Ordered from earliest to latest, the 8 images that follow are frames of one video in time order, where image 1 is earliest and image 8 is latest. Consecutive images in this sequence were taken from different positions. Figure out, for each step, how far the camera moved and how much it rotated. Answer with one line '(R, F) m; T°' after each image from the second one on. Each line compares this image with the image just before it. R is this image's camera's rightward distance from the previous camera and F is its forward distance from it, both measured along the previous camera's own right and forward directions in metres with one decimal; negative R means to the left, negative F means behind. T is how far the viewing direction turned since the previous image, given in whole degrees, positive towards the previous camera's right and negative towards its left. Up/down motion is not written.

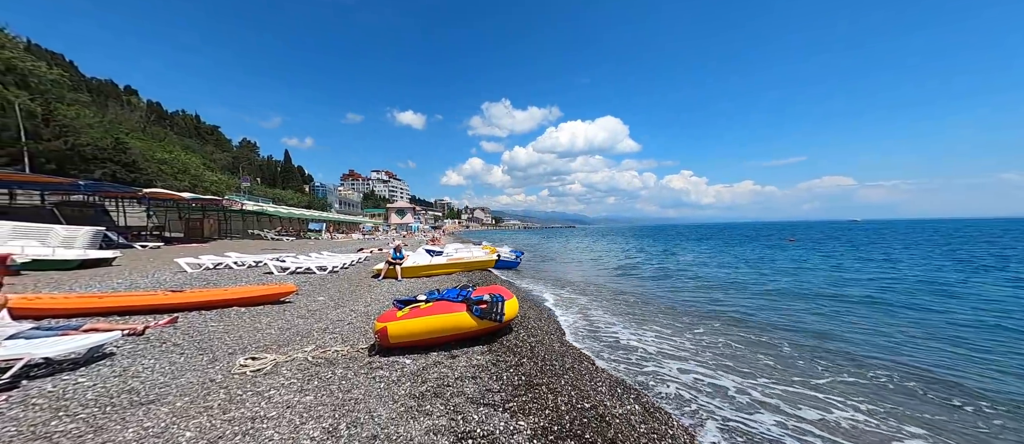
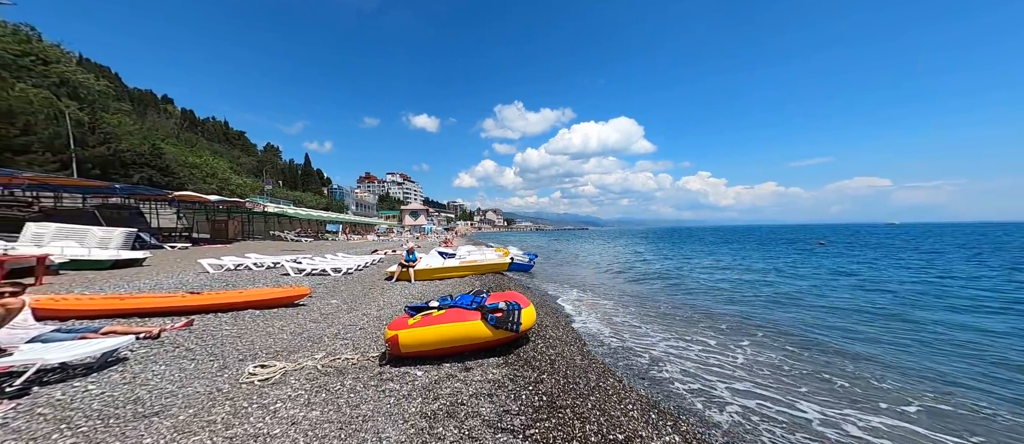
(-0.1, +0.3) m; -3°
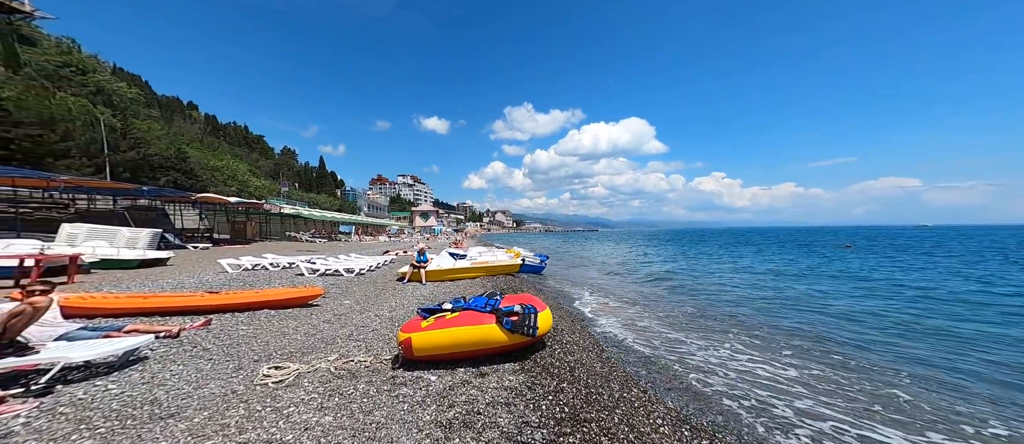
(-0.1, +0.1) m; -2°
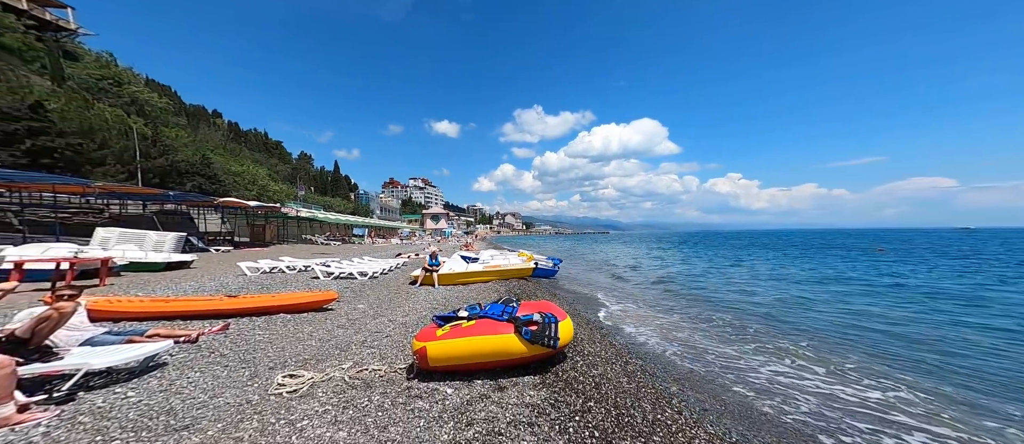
(-0.1, +0.2) m; -2°
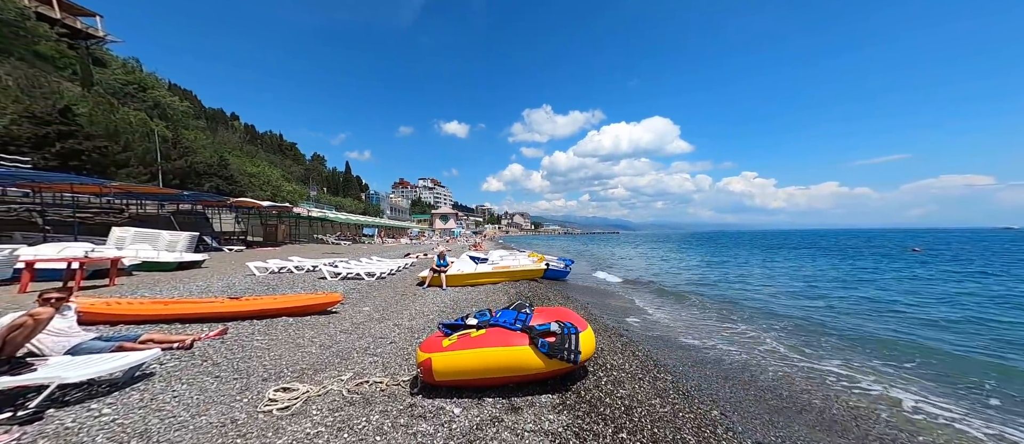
(-0.1, +0.5) m; -2°
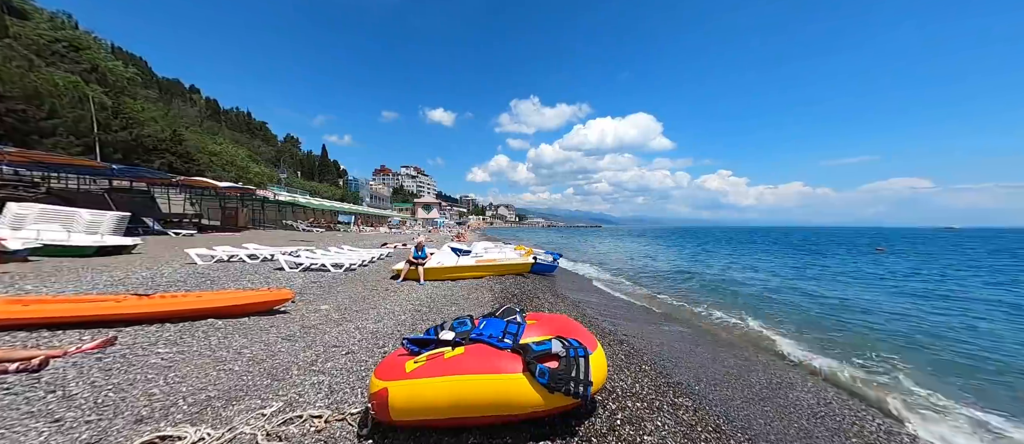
(-0.1, +1.3) m; +3°
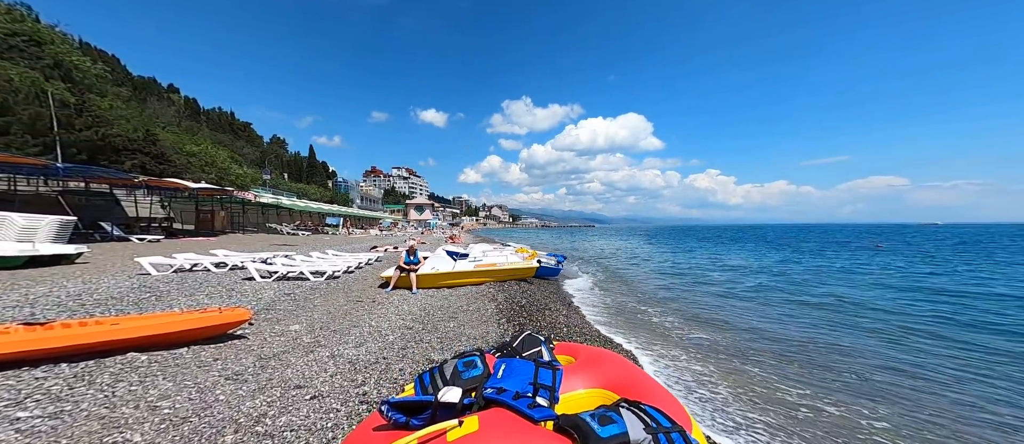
(-0.4, +1.4) m; +1°
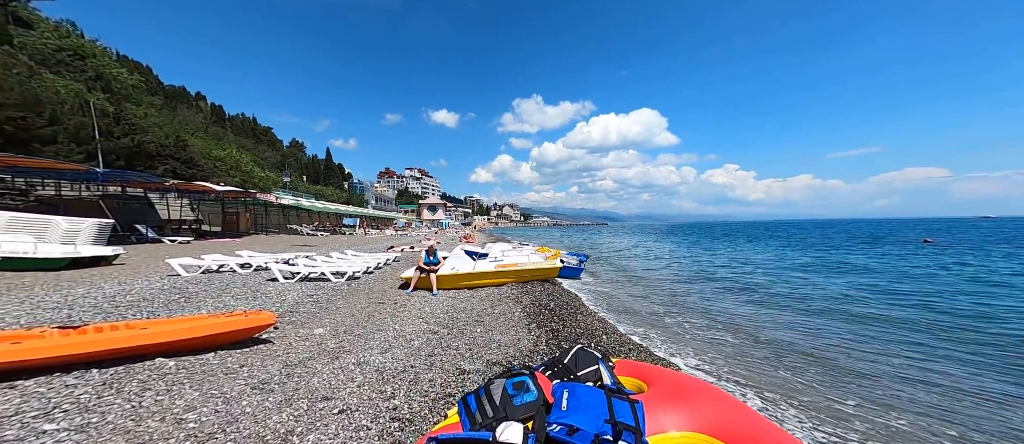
(-0.3, +0.3) m; -3°
